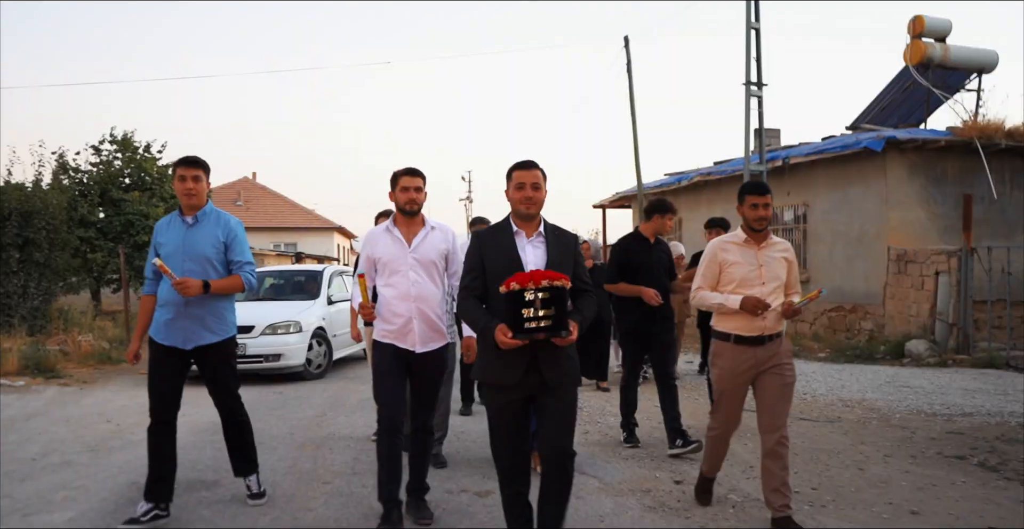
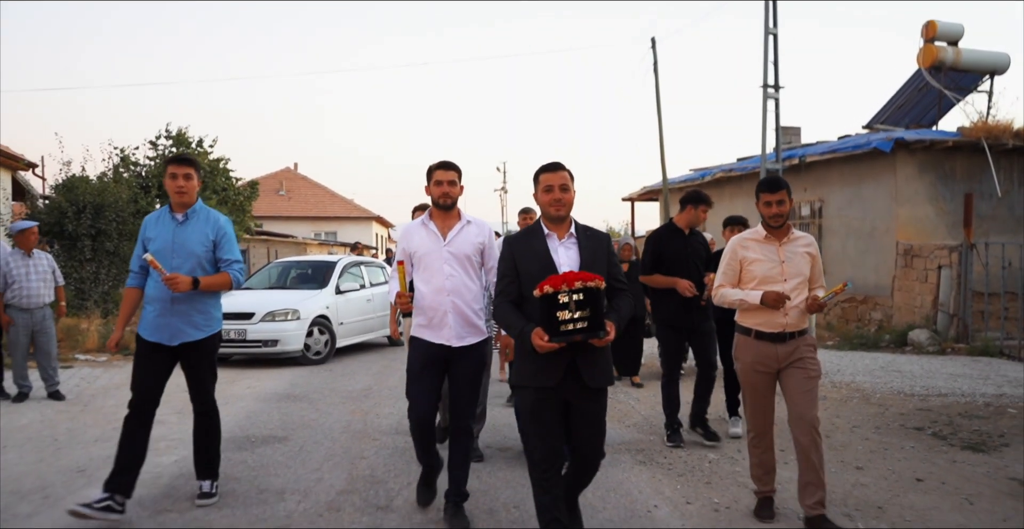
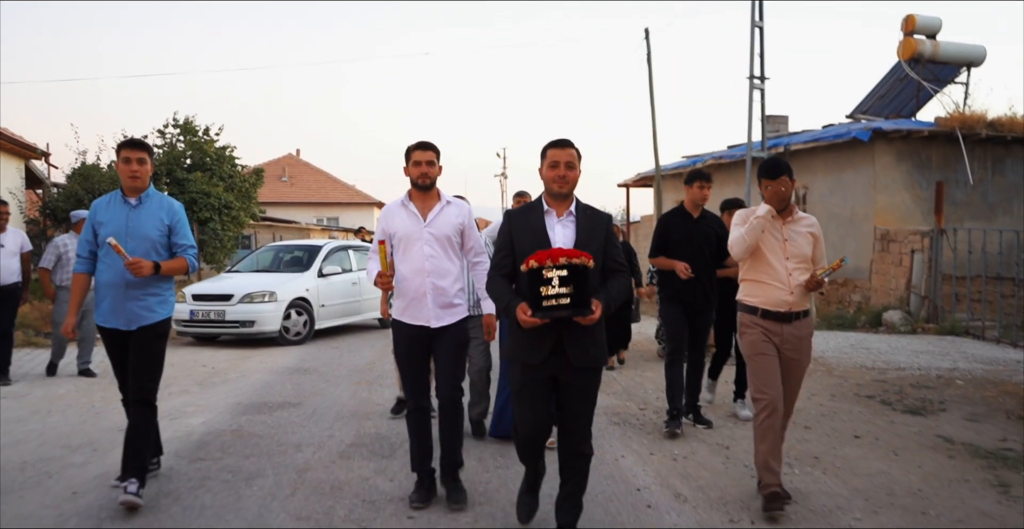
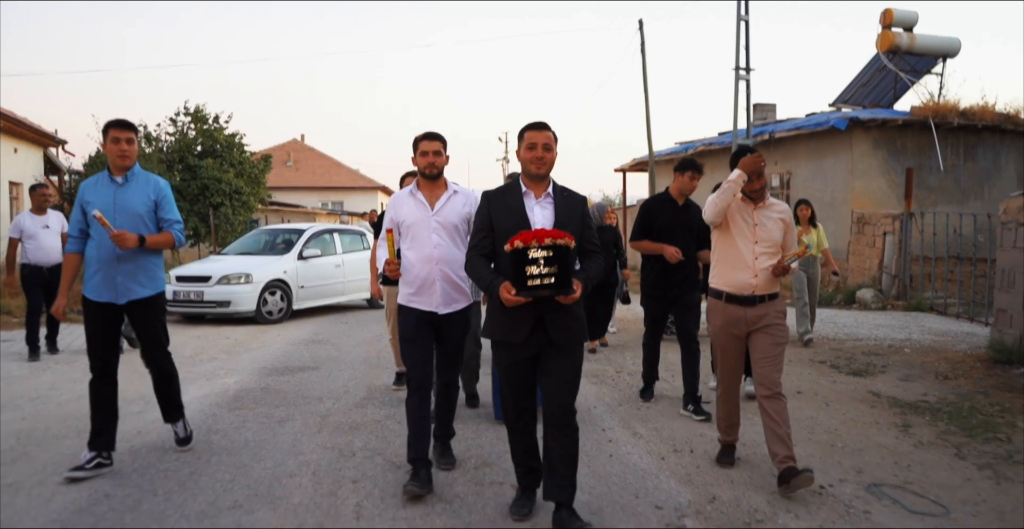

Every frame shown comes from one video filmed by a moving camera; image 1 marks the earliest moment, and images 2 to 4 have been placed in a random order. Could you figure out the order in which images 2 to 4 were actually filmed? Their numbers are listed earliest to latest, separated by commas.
2, 3, 4
